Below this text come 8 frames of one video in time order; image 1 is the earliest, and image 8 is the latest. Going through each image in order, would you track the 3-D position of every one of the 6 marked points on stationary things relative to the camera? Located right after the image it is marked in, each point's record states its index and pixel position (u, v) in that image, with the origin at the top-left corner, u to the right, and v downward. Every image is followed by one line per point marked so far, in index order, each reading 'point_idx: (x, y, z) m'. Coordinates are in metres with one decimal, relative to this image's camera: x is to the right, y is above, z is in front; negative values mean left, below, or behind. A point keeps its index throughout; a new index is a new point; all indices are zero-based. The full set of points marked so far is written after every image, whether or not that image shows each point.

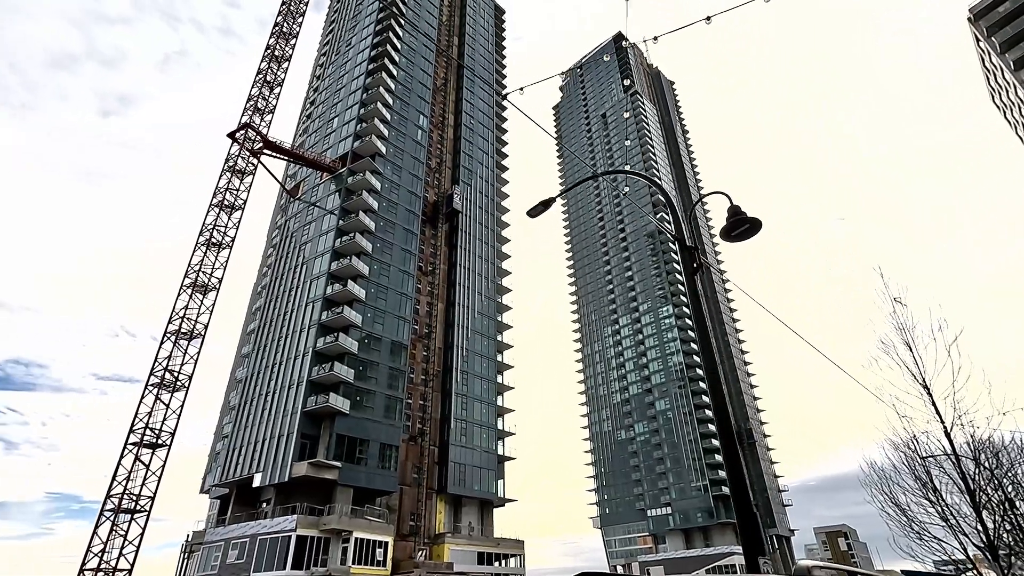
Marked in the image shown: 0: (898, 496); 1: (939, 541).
0: (+10.3, -5.5, +14.5) m
1: (+10.6, -6.3, +13.3) m
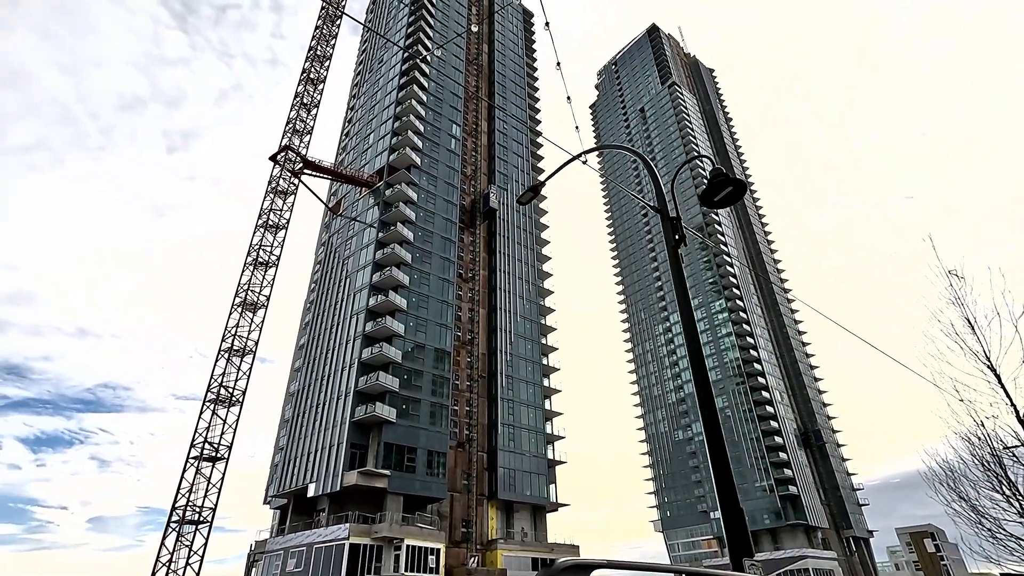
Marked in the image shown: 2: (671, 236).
0: (+11.0, -4.9, +13.1) m
1: (+11.1, -5.5, +11.8) m
2: (+1.8, +0.6, +6.0) m
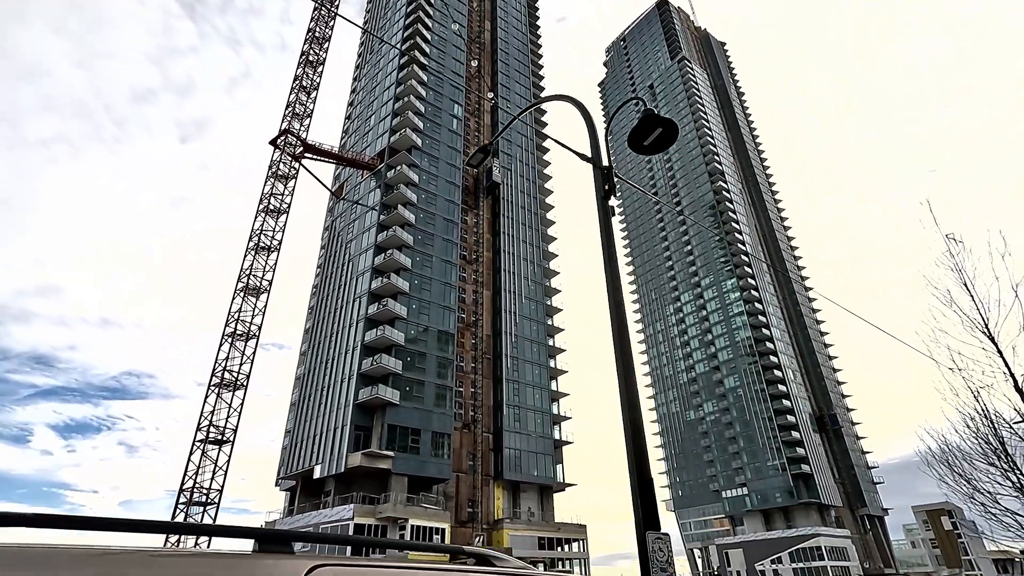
0: (+10.4, -4.0, +12.5) m
1: (+10.5, -4.7, +11.3) m
2: (+0.9, +1.0, +5.5) m
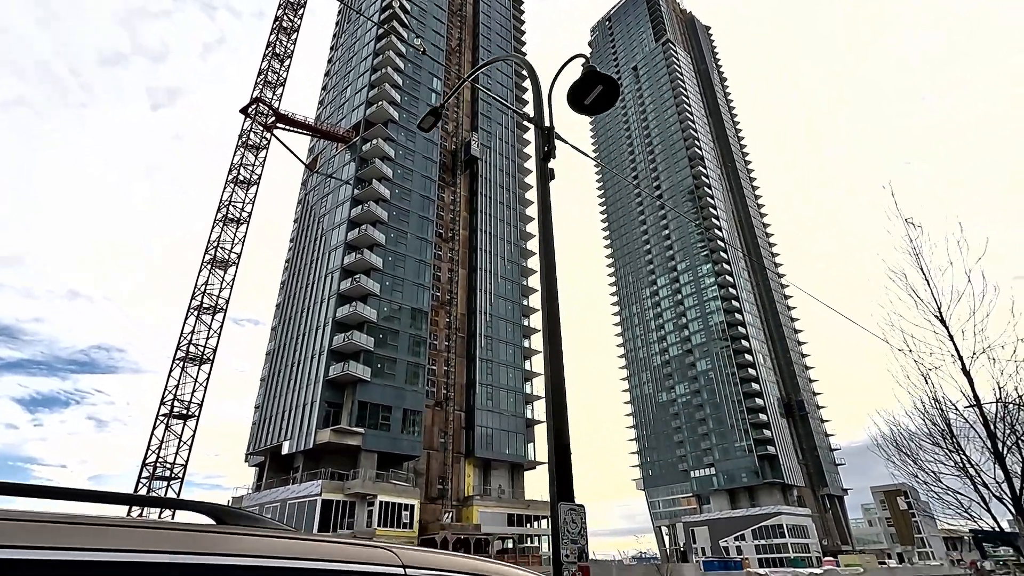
0: (+9.4, -3.6, +12.8) m
1: (+9.5, -4.4, +11.6) m
2: (+0.3, +1.4, +5.3) m
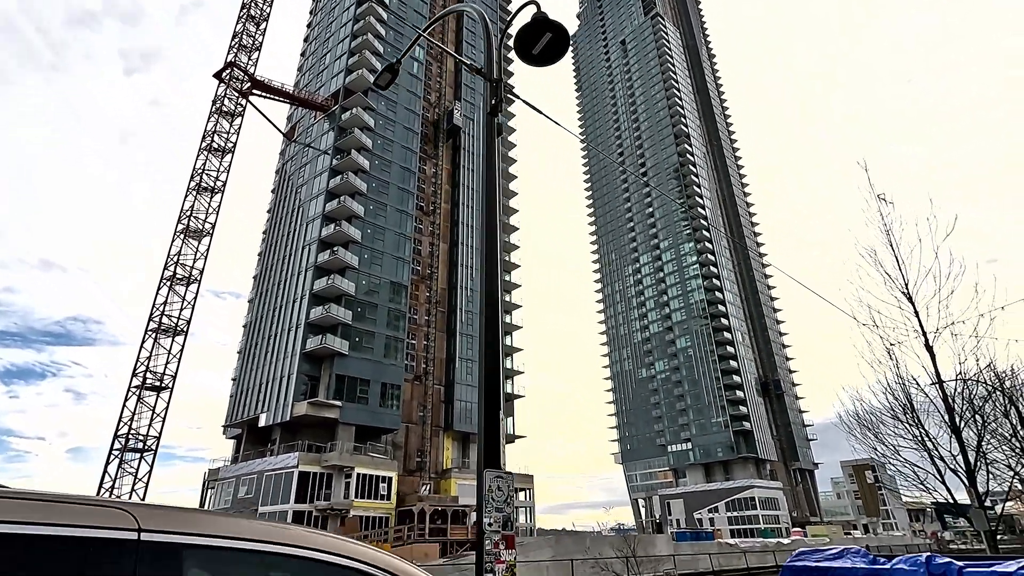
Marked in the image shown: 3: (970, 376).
0: (+8.6, -3.1, +13.0) m
1: (+8.8, -3.9, +11.8) m
2: (-0.2, +1.7, +5.0) m
3: (+9.7, -1.9, +11.3) m
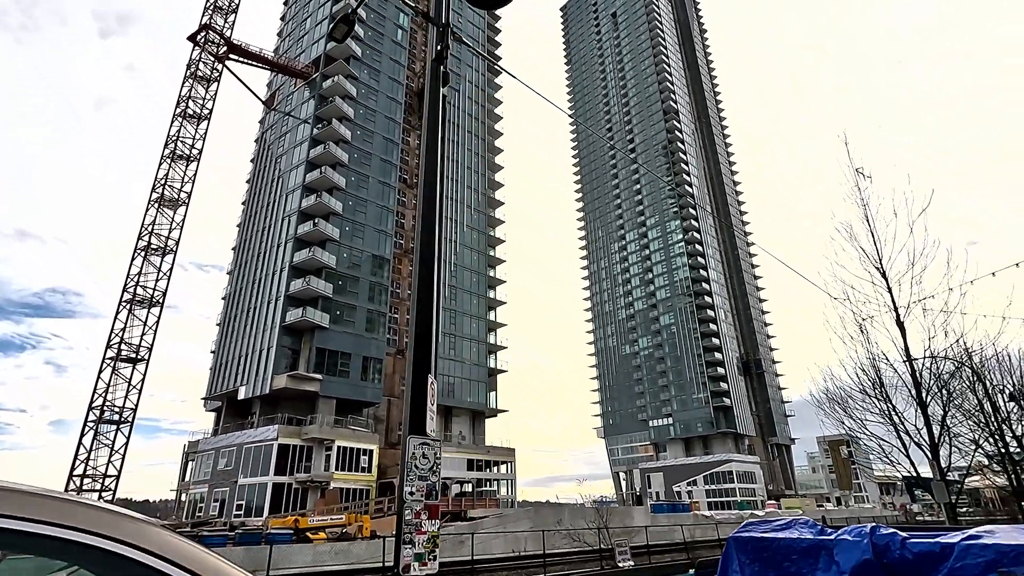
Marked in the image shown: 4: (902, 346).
0: (+7.9, -2.5, +13.0) m
1: (+8.1, -3.4, +11.9) m
2: (-0.6, +2.1, +4.6) m
3: (+9.0, -1.4, +11.3) m
4: (+8.4, -1.3, +11.5) m
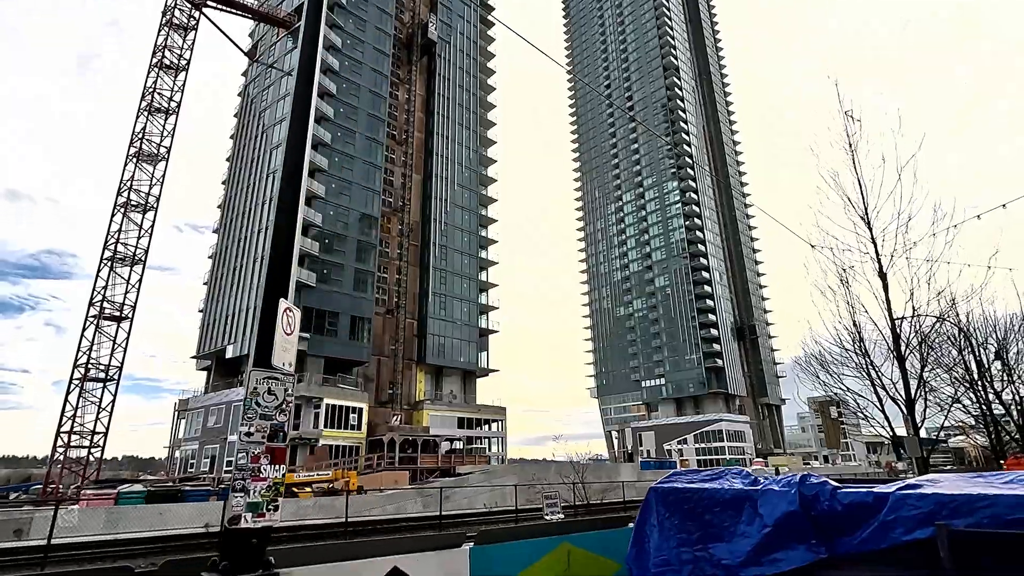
0: (+7.2, -1.3, +12.6) m
1: (+7.4, -2.3, +11.6) m
2: (-1.3, +2.6, +3.9) m
3: (+8.3, -0.4, +10.8) m
4: (+7.6, -0.2, +11.0) m
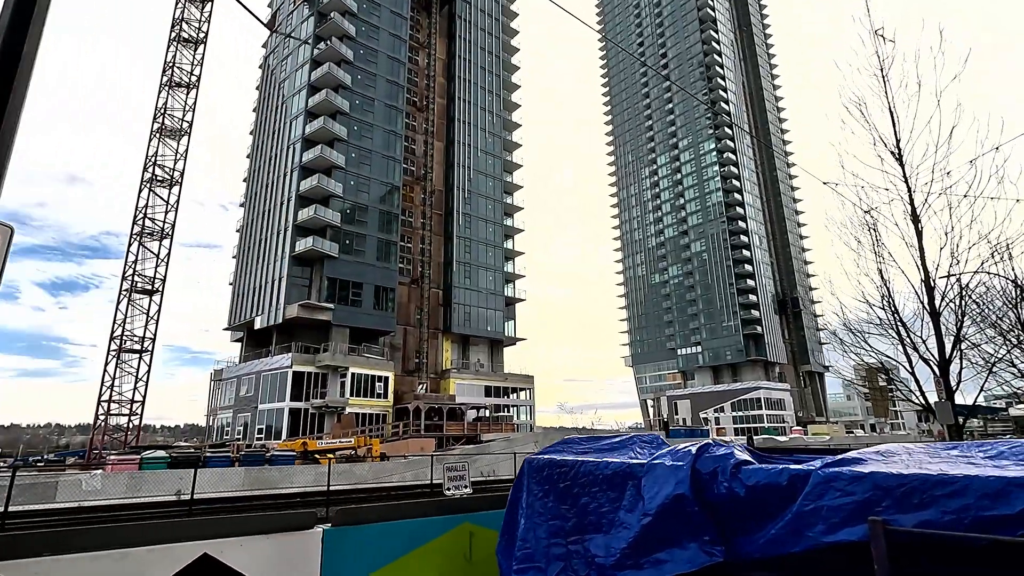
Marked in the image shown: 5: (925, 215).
0: (+6.9, -0.3, +11.3) m
1: (+7.1, -1.3, +10.3) m
2: (-2.2, +3.1, +3.0) m
3: (+7.9, +0.6, +9.4) m
4: (+7.2, +0.7, +9.6) m
5: (+7.4, +1.4, +9.6) m
